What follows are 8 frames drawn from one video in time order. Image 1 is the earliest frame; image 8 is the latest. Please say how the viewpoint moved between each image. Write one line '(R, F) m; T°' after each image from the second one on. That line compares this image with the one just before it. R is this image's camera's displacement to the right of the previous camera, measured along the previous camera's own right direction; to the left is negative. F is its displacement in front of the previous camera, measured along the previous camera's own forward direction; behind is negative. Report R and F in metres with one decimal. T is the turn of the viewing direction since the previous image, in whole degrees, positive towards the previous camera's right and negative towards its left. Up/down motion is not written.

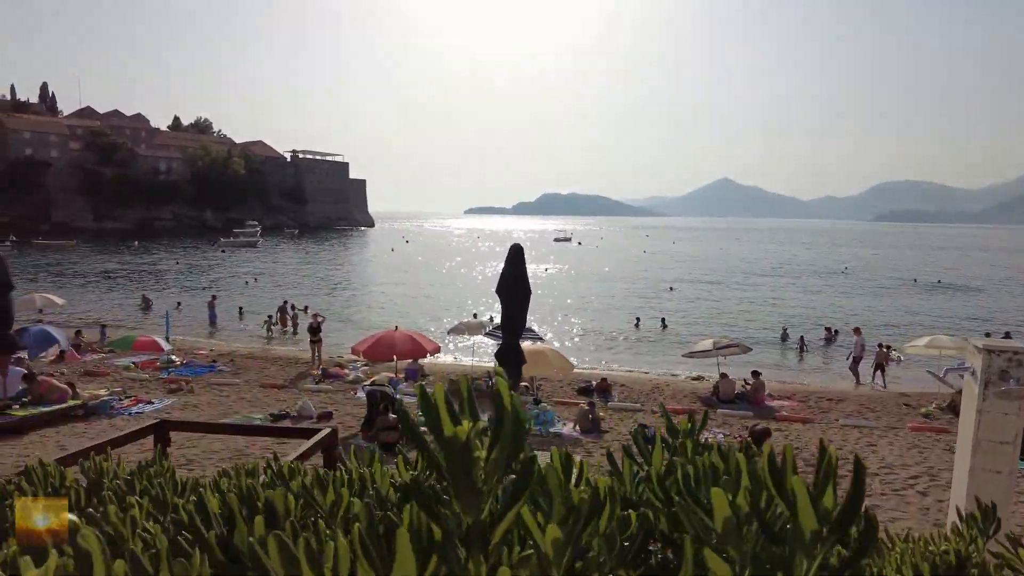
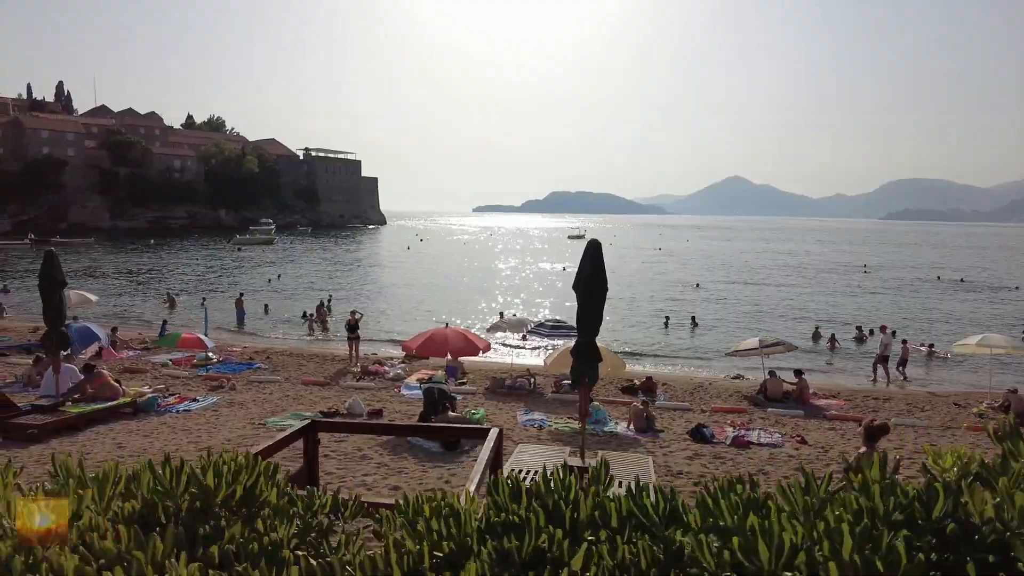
(-0.8, +0.1) m; -1°
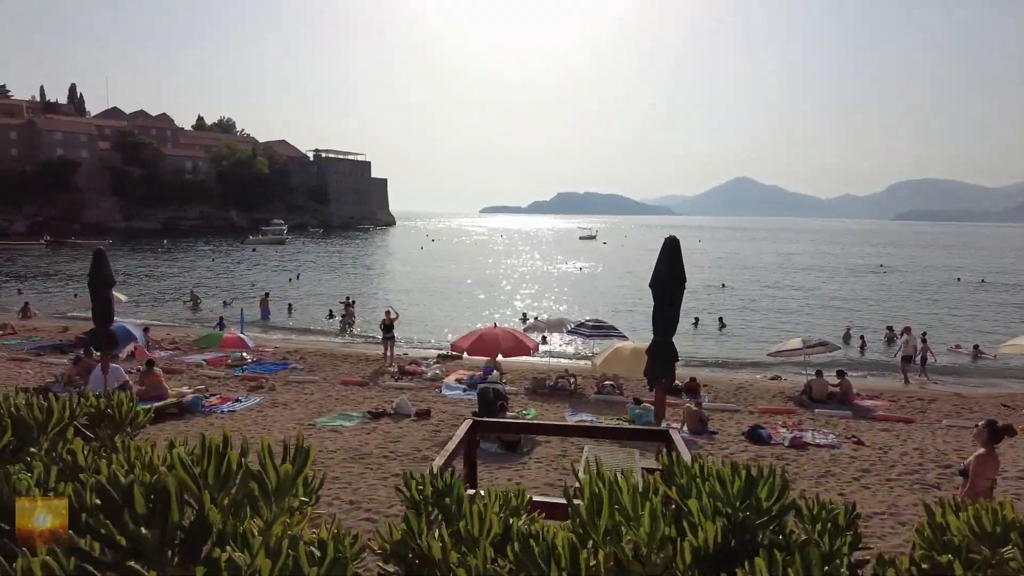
(-0.8, +0.1) m; 0°
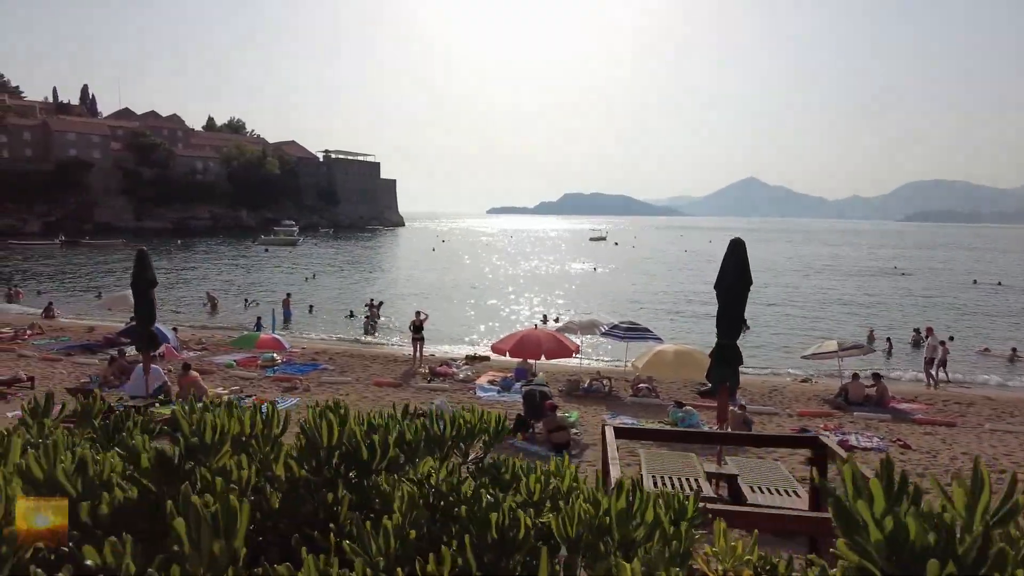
(-0.6, +0.1) m; 0°
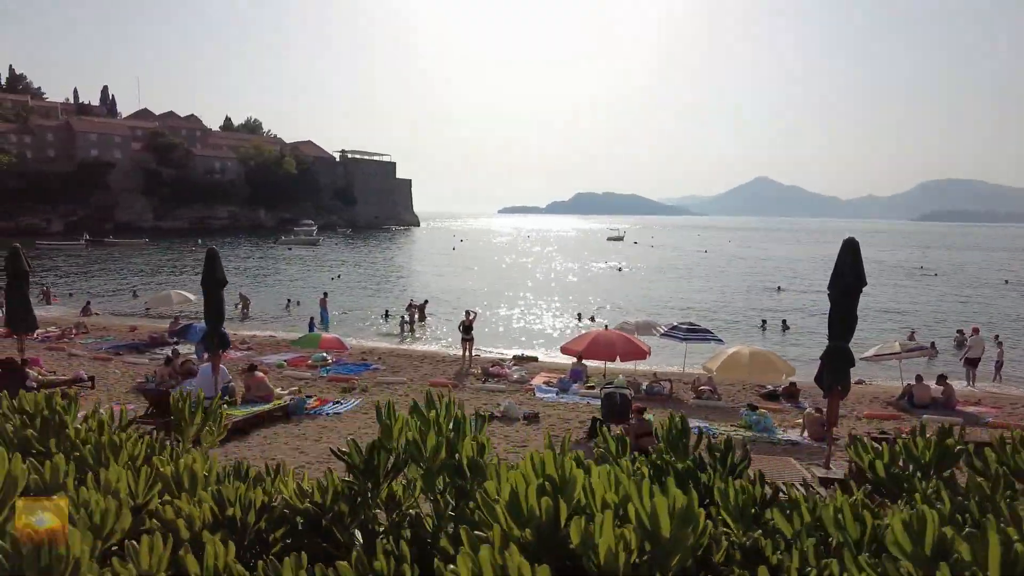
(-1.0, +0.1) m; -1°
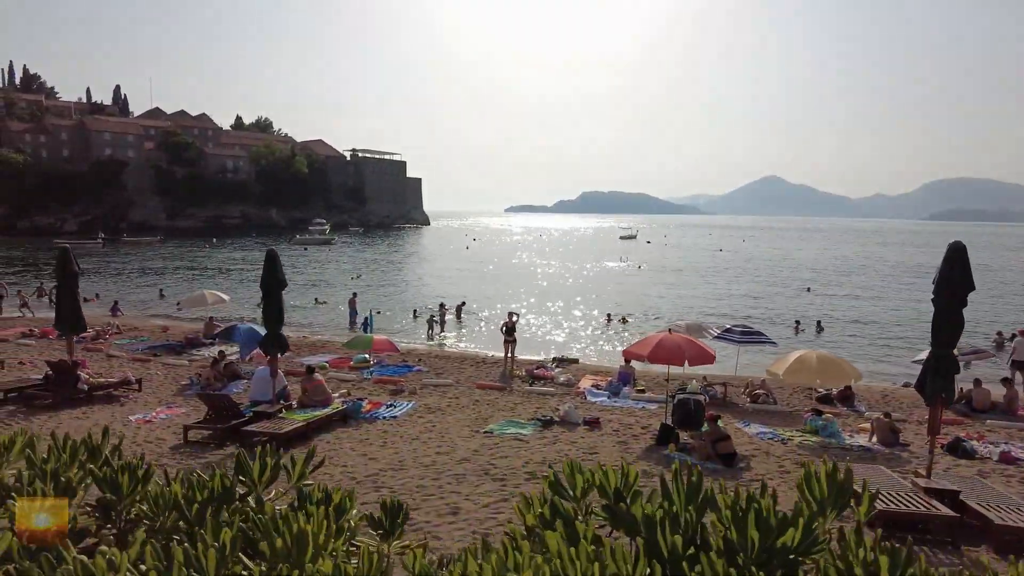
(-0.9, +0.2) m; 0°
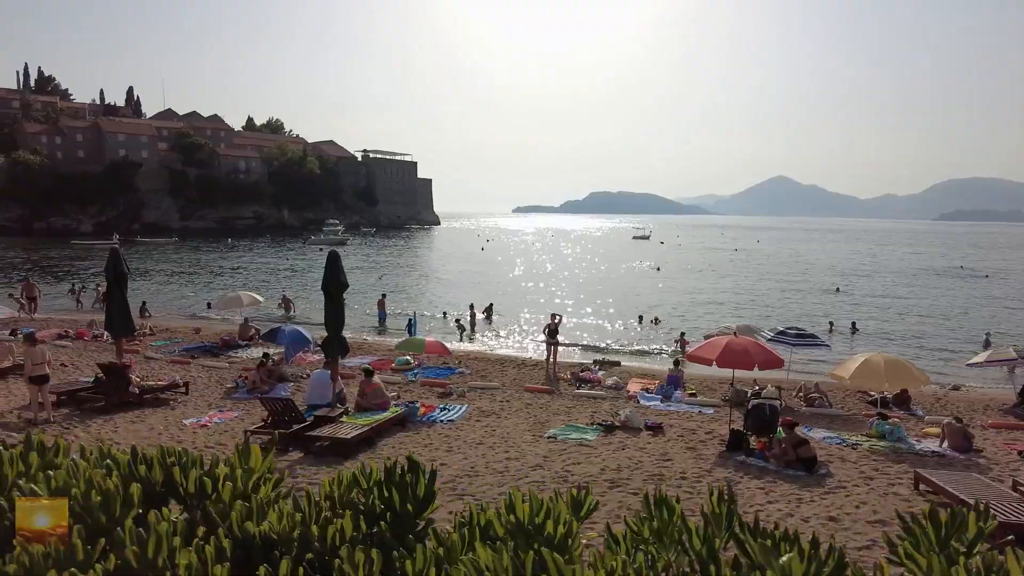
(-0.9, +0.2) m; -1°
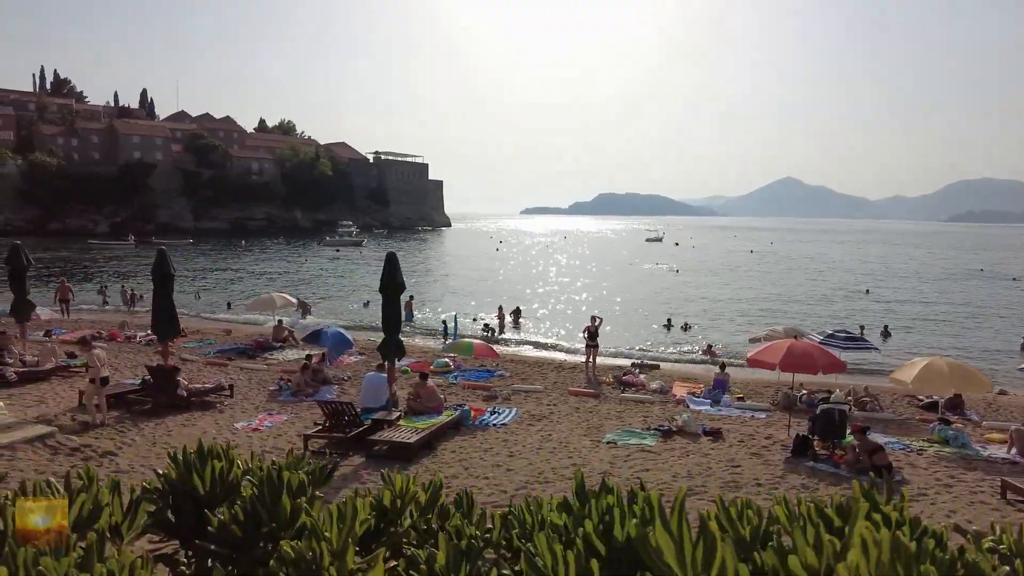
(-0.8, +0.1) m; -1°
